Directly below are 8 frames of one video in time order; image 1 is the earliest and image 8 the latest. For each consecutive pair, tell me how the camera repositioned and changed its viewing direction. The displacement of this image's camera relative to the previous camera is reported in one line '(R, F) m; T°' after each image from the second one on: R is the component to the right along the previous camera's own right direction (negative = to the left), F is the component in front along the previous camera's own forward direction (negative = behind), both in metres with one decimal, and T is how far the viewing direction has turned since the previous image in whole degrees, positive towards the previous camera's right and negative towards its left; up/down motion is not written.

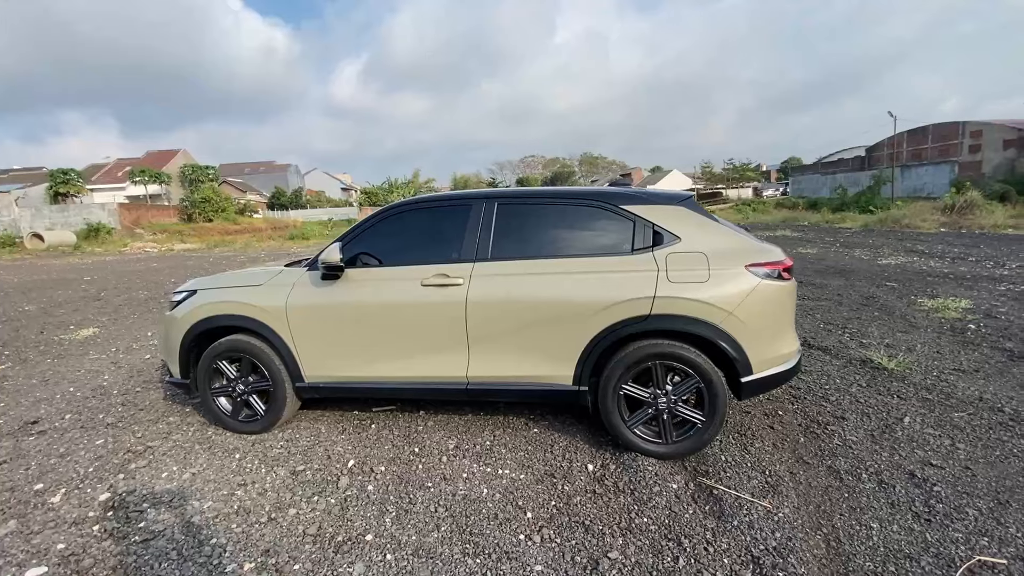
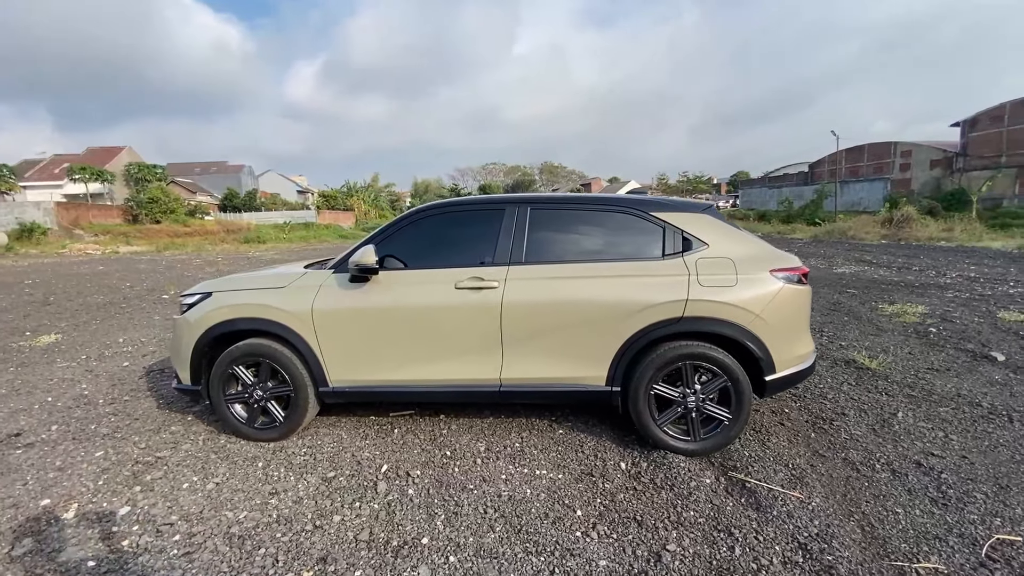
(-0.4, 0.0) m; +5°
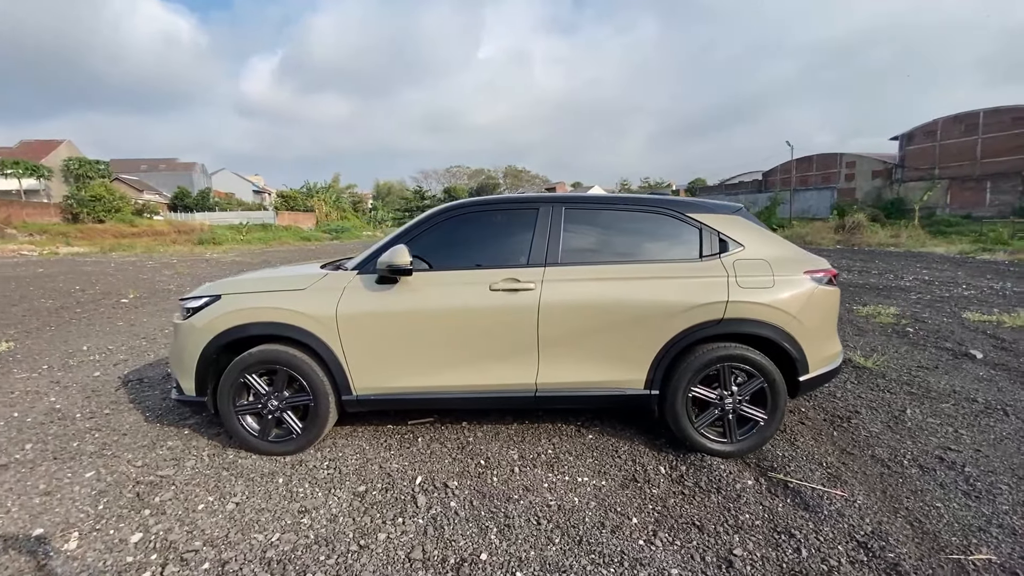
(-0.4, +0.1) m; +5°
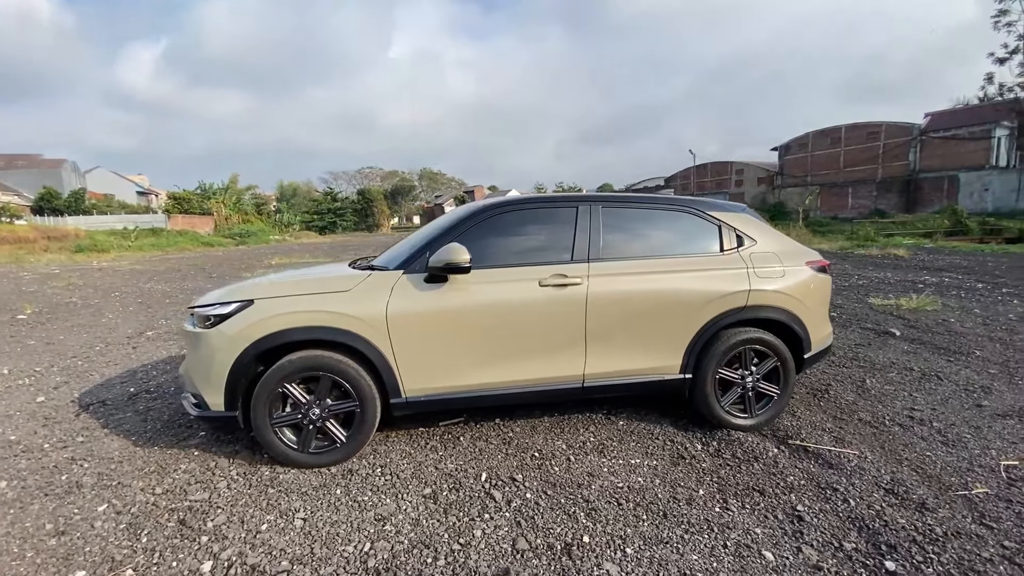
(-0.8, 0.0) m; +10°
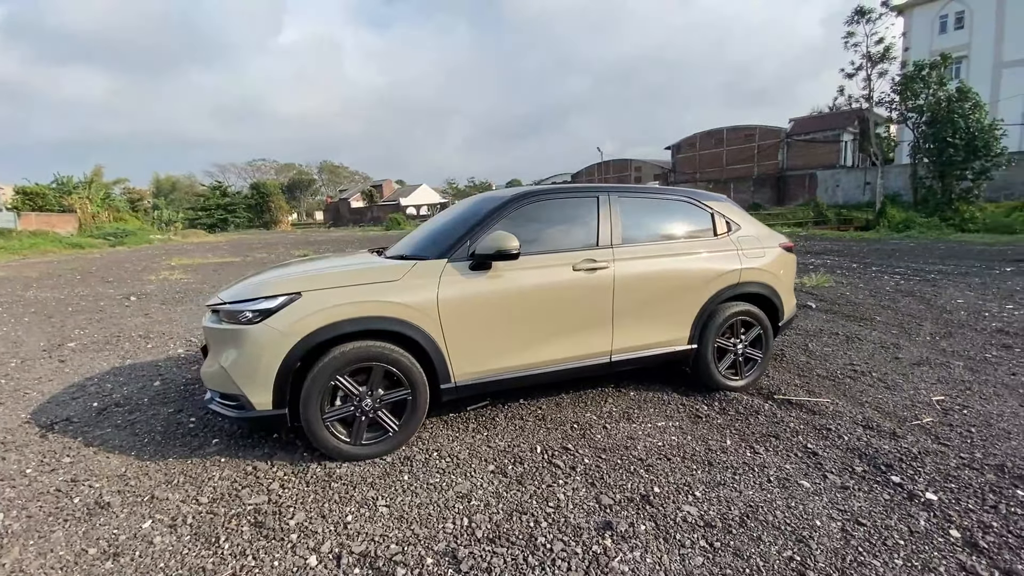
(-0.8, -0.1) m; +11°
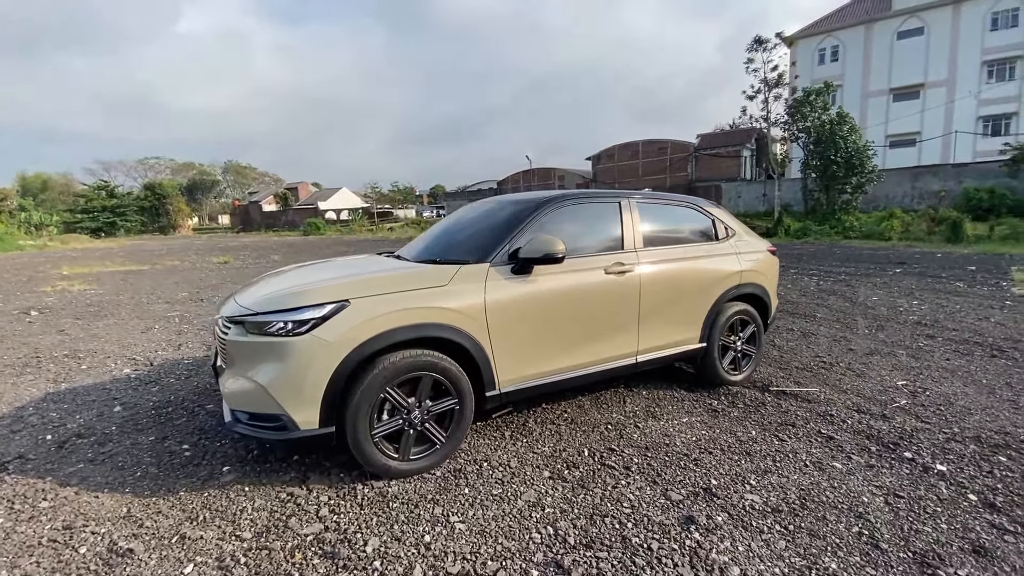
(-0.7, +0.1) m; +9°
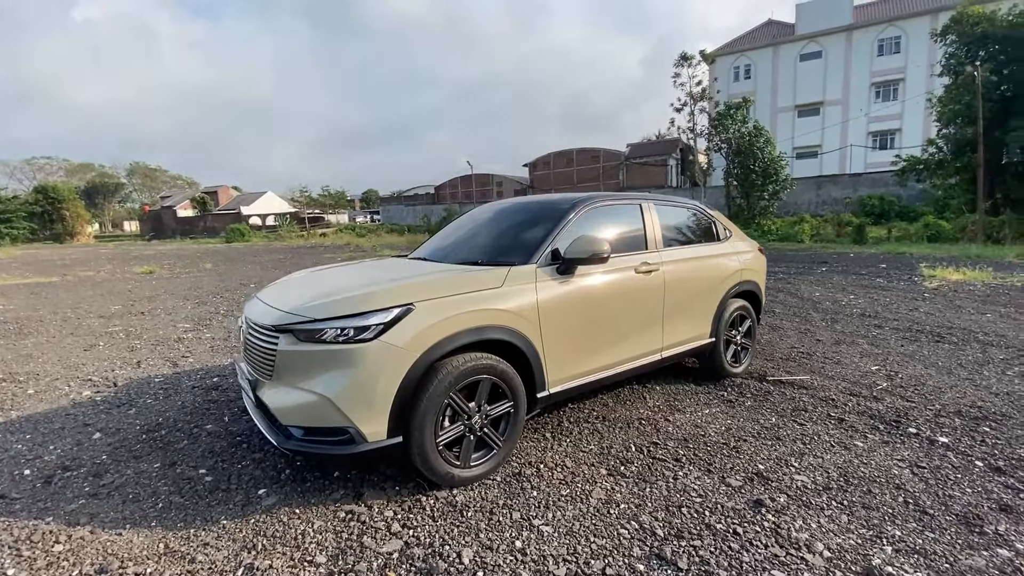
(-0.6, +0.1) m; +8°
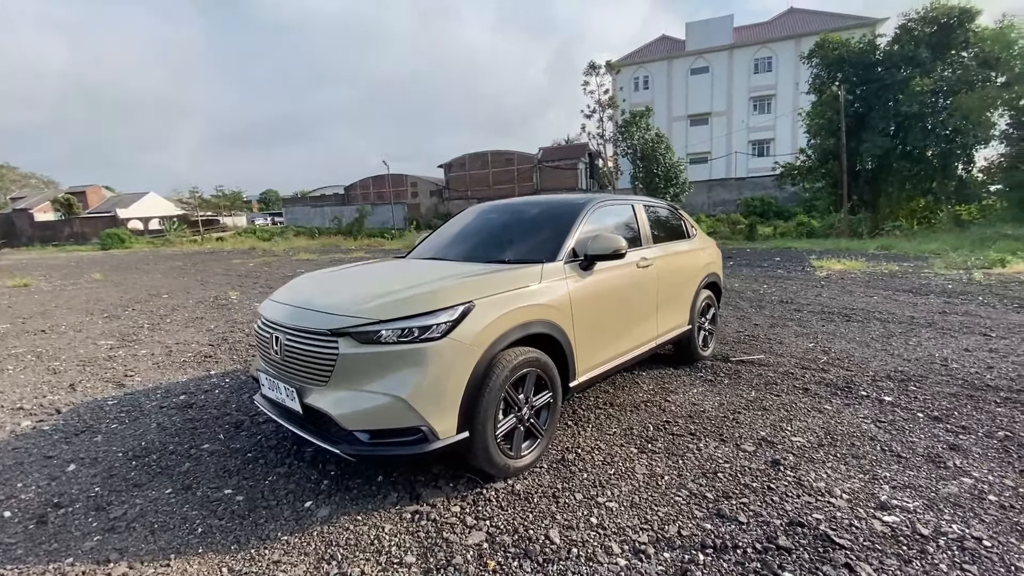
(-0.7, 0.0) m; +11°
